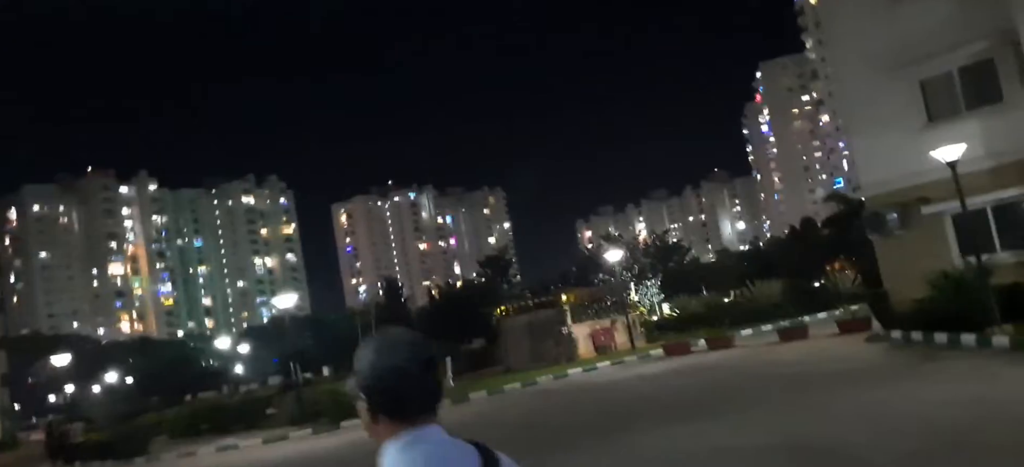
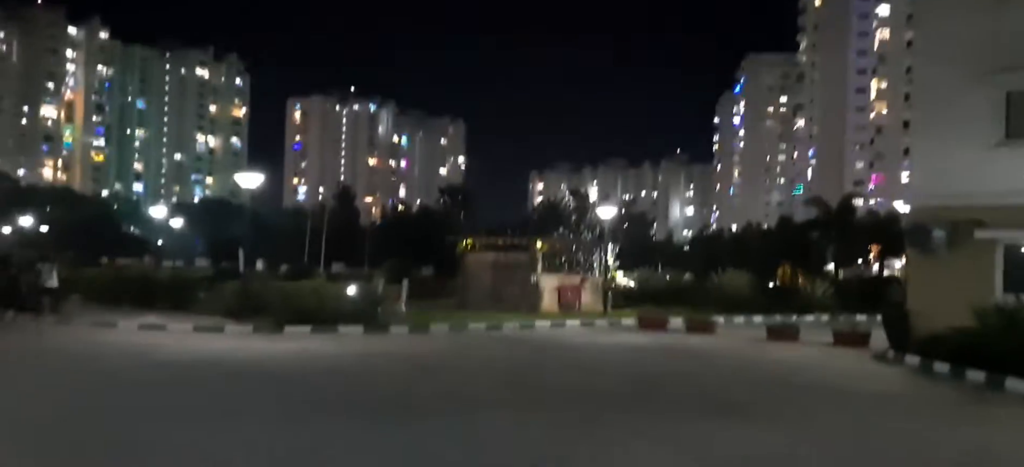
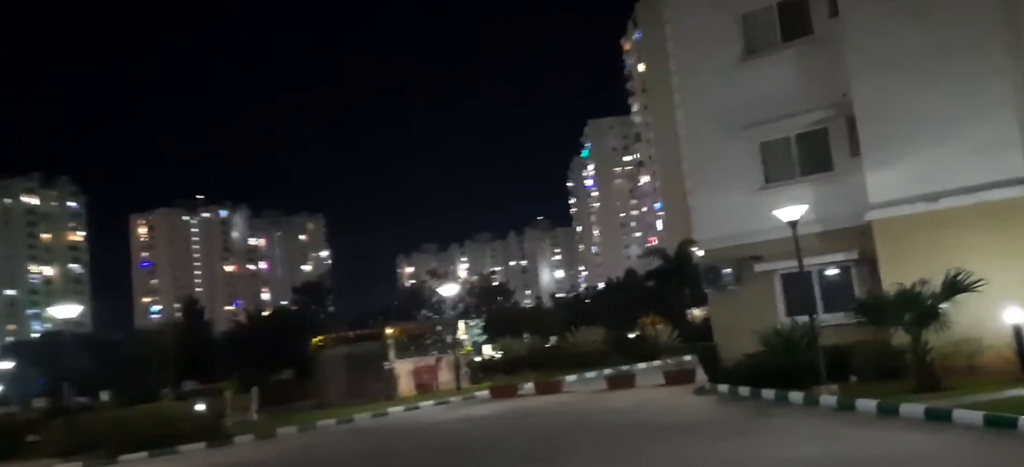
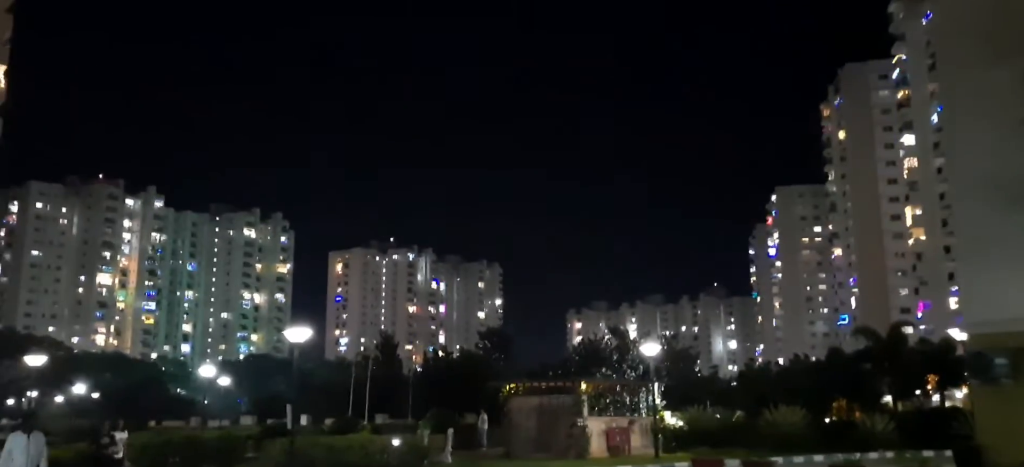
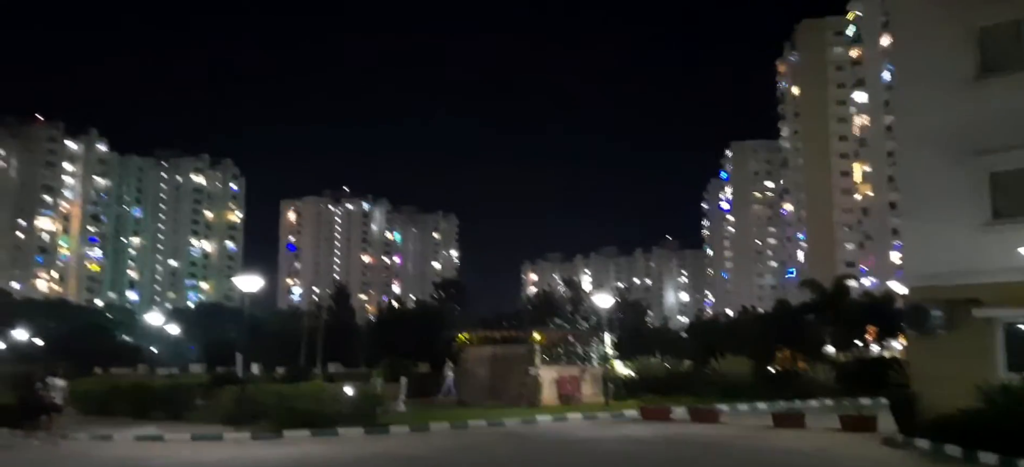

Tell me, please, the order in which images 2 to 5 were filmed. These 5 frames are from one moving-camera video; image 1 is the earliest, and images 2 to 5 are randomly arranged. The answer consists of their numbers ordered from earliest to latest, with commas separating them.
3, 2, 5, 4
